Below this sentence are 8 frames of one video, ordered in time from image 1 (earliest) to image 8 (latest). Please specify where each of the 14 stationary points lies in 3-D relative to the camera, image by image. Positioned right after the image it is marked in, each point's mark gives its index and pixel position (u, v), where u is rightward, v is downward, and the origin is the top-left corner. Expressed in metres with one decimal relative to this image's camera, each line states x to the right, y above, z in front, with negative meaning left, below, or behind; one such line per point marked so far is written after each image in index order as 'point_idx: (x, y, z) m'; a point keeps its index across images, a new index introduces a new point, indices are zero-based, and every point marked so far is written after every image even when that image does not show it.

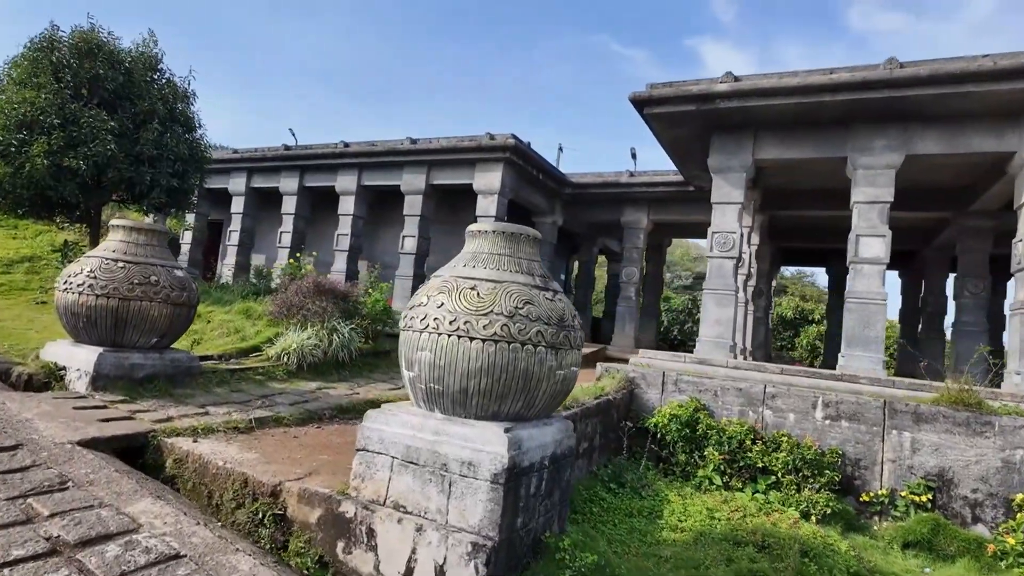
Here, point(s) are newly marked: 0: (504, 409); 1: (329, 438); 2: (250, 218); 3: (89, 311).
0: (0.0, -0.6, +2.7) m
1: (-1.3, -1.1, +4.1) m
2: (-5.6, +1.5, +12.5) m
3: (-3.1, -0.2, +4.3) m
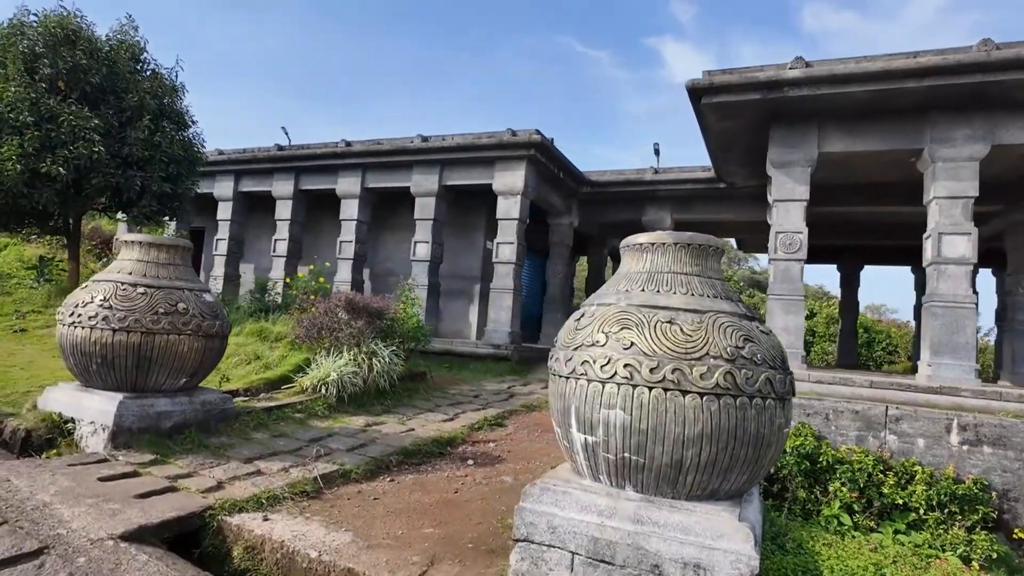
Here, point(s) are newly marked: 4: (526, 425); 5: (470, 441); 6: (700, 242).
0: (+0.7, -0.7, +2.1) m
1: (-0.6, -1.2, +3.4) m
2: (-5.4, +1.2, +11.5) m
3: (-2.4, -0.4, +3.5) m
4: (+0.1, -1.3, +5.5) m
5: (-0.3, -1.3, +4.8) m
6: (+0.8, +0.2, +2.3) m
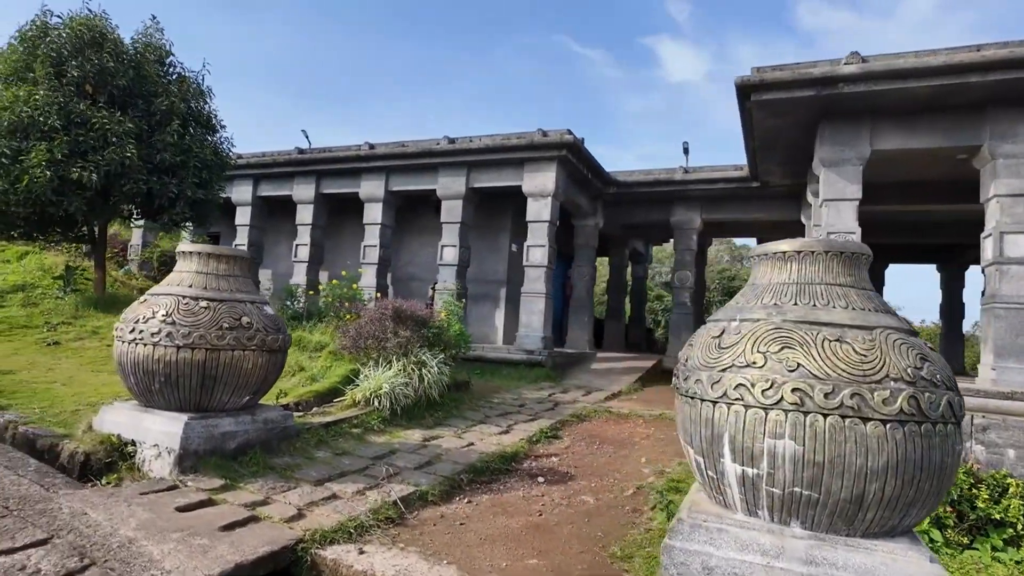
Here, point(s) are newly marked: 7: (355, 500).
0: (+1.2, -0.7, +1.9) m
1: (-0.1, -1.3, +3.2) m
2: (-4.9, +1.1, +11.3) m
3: (-1.9, -0.4, +3.3) m
4: (+0.6, -1.3, +5.3) m
5: (+0.2, -1.3, +4.6) m
6: (+1.2, +0.1, +2.1) m
7: (-0.9, -1.2, +3.2) m
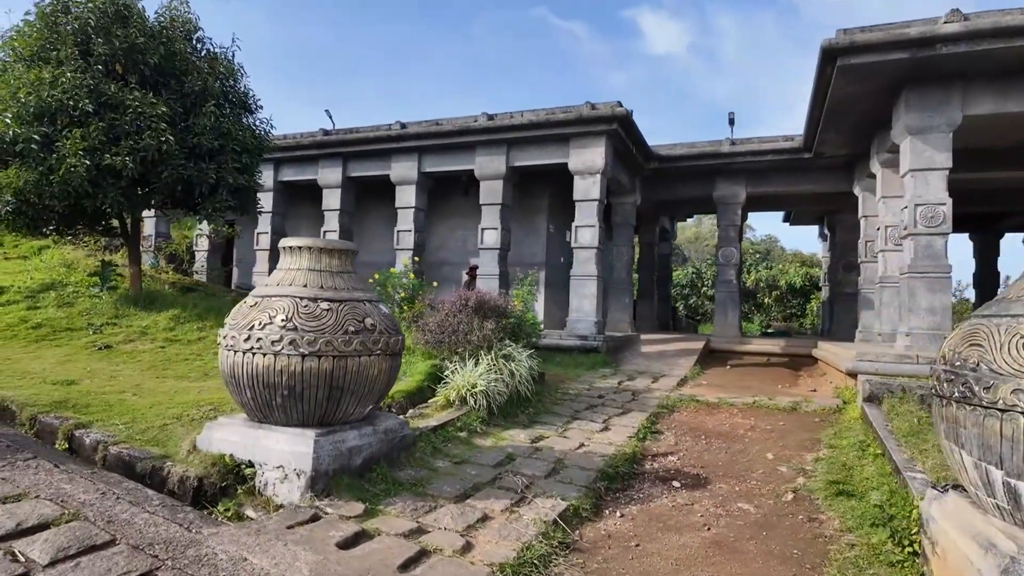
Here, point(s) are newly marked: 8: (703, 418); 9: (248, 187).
0: (+2.1, -0.7, +1.5) m
1: (+0.8, -1.2, +2.9) m
2: (-4.3, +1.3, +10.8) m
3: (-1.1, -0.5, +2.9) m
4: (+1.4, -1.2, +5.0) m
5: (+1.0, -1.2, +4.3) m
6: (+2.1, +0.2, +1.8) m
7: (0.0, -1.1, +2.9) m
8: (+1.7, -1.2, +5.3) m
9: (-3.2, +1.2, +7.0) m
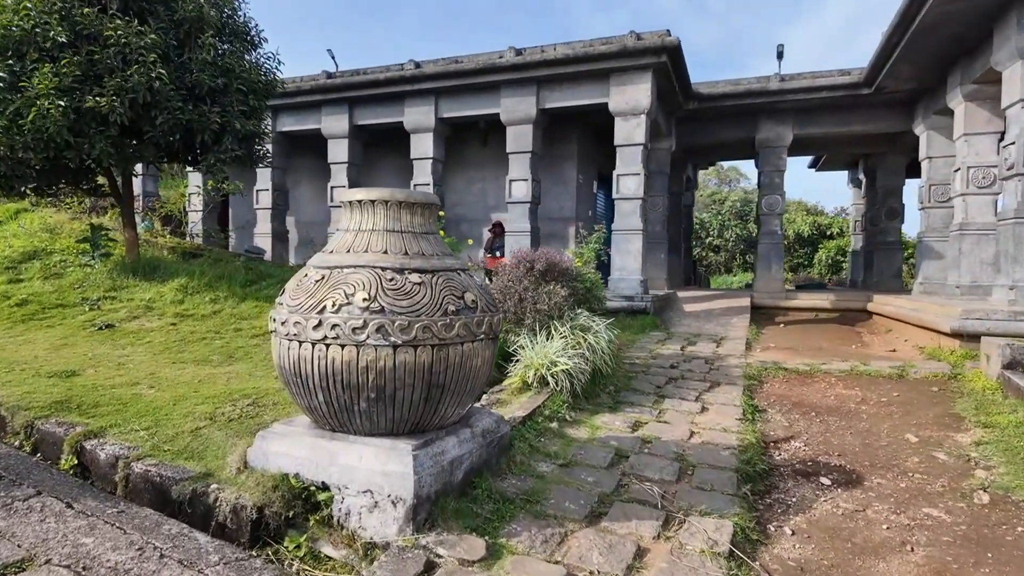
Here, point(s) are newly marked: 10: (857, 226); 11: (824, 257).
0: (+2.7, -0.6, +0.9) m
1: (+1.4, -1.1, +2.2) m
2: (-3.9, +1.9, +9.9) m
3: (-0.5, -0.3, +2.1) m
4: (+2.0, -0.9, +4.4) m
5: (+1.6, -0.9, +3.6) m
6: (+2.7, +0.3, +1.1) m
7: (+0.6, -1.0, +2.2) m
8: (+2.3, -0.8, +4.7) m
9: (-2.7, +1.6, +6.1) m
10: (+7.7, +1.4, +13.2) m
11: (+9.7, +1.0, +18.6) m
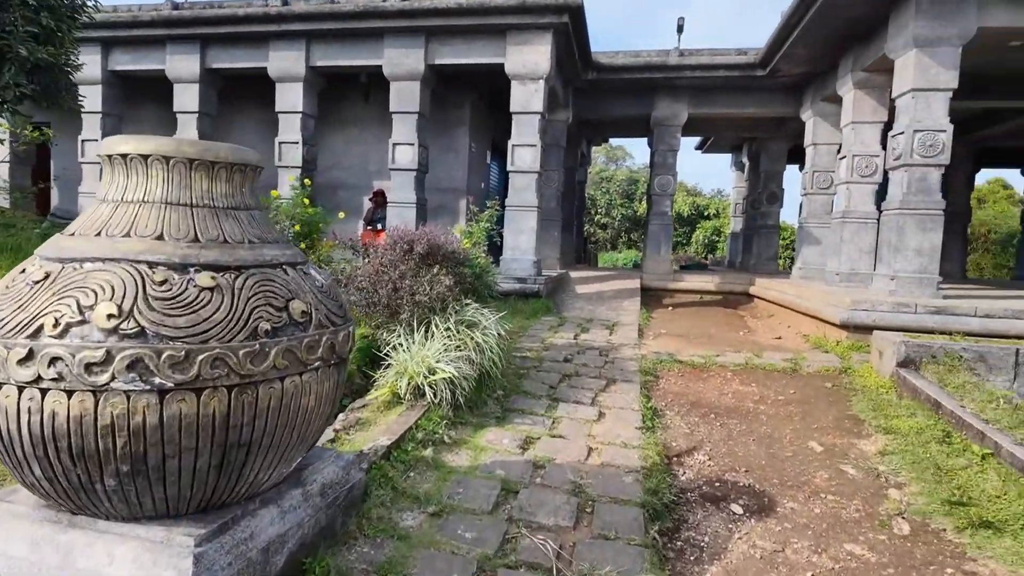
0: (+2.5, -0.7, +0.7) m
1: (+1.0, -1.1, +1.8) m
2: (-5.6, +2.4, +8.2) m
3: (-0.9, -0.4, +1.4) m
4: (+1.2, -0.8, +4.0) m
5: (+0.9, -0.9, +3.2) m
6: (+2.4, +0.2, +0.8) m
7: (+0.2, -1.0, +1.6) m
8: (+1.4, -0.7, +4.4) m
9: (-3.7, +1.8, +4.7) m
10: (+5.2, +1.9, +13.6) m
11: (+6.2, +1.7, +19.3) m
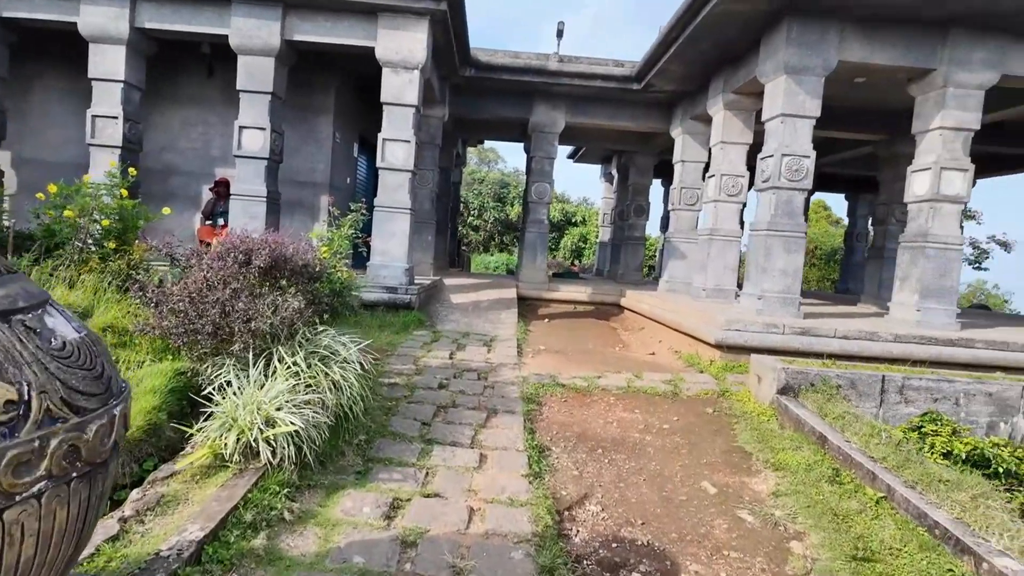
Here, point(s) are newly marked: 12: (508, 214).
0: (+2.4, -0.9, +0.7) m
1: (+0.6, -1.3, +1.5) m
2: (-7.1, +2.3, +6.3) m
3: (-1.0, -0.5, +0.6) m
4: (+0.4, -0.9, +3.6) m
5: (+0.3, -1.1, +2.8) m
6: (+2.3, 0.0, +0.8) m
7: (-0.1, -1.2, +1.1) m
8: (+0.5, -0.9, +4.1) m
9: (-4.5, +1.7, +3.3) m
10: (+2.3, +1.7, +13.9) m
11: (+2.0, +1.5, +19.7) m
12: (-0.1, +2.5, +19.7) m
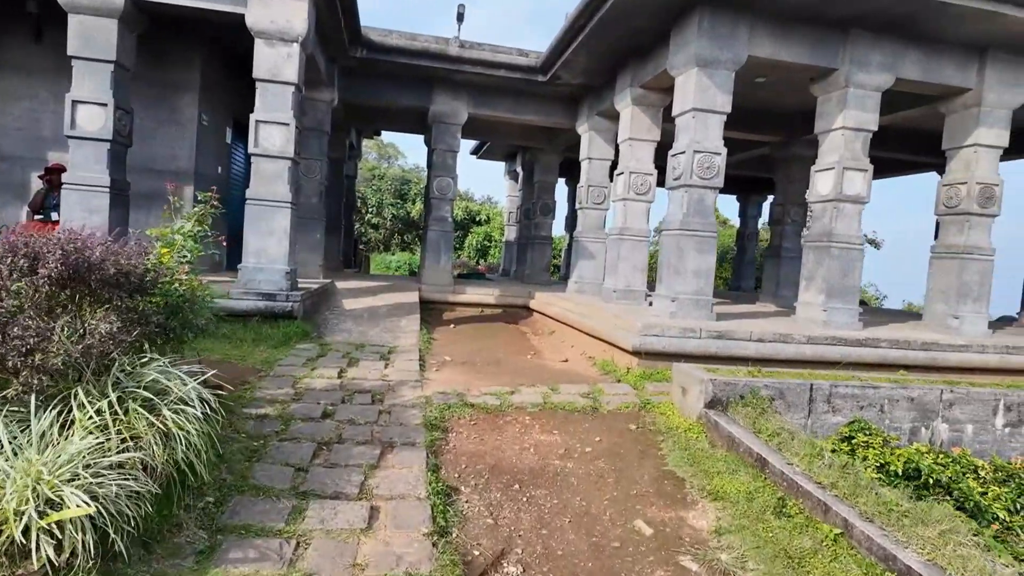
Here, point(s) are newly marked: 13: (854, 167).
0: (+2.3, -0.9, +0.5) m
1: (+0.5, -1.3, +1.0) m
2: (-8.0, +2.2, +4.5) m
3: (-1.1, -0.5, -0.1) m
4: (-0.2, -1.0, +3.1) m
5: (-0.1, -1.1, +2.2) m
6: (+2.2, 0.0, +0.6) m
7: (-0.2, -1.2, +0.5) m
8: (-0.1, -0.9, +3.5) m
9: (-4.9, +1.6, +1.9) m
10: (0.0, +1.7, +13.5) m
11: (-1.2, +1.5, +19.2) m
12: (-3.3, +2.4, +18.8) m
13: (+3.3, +1.1, +5.6) m
